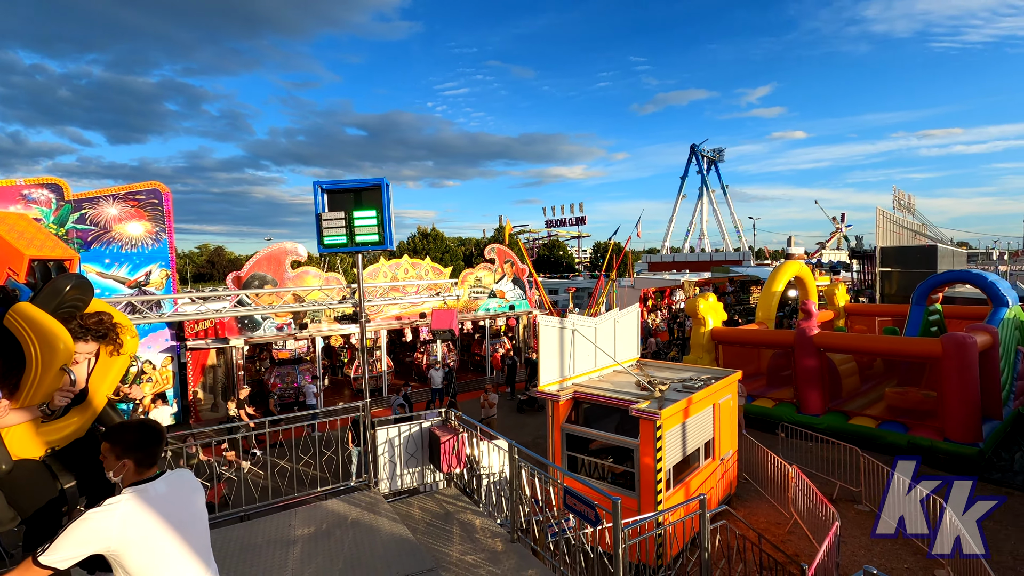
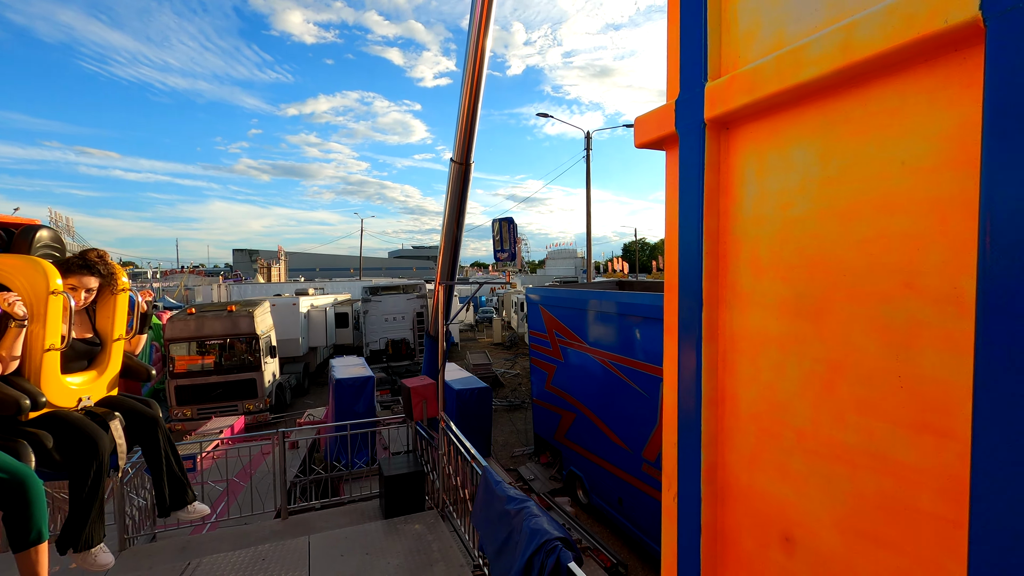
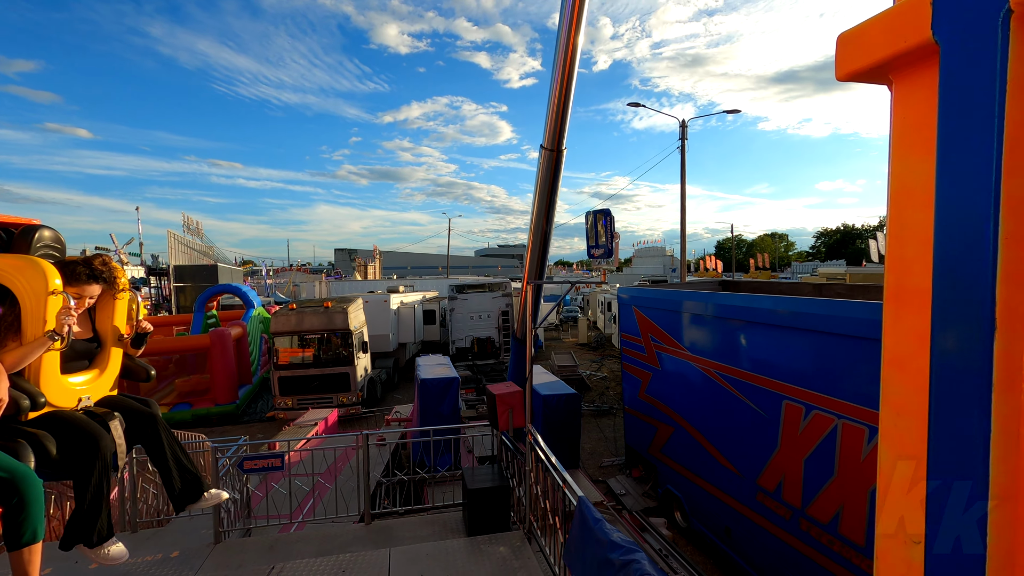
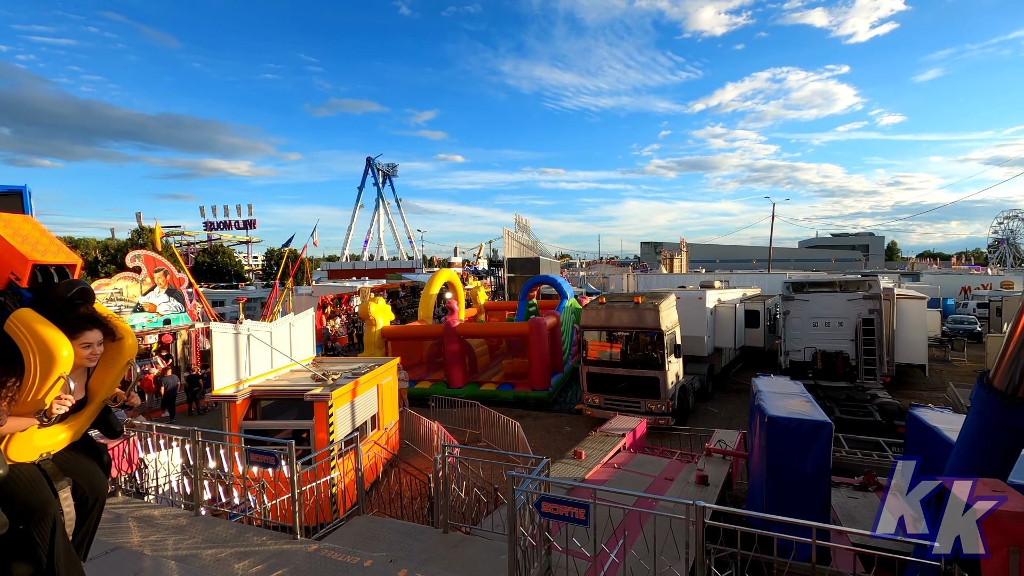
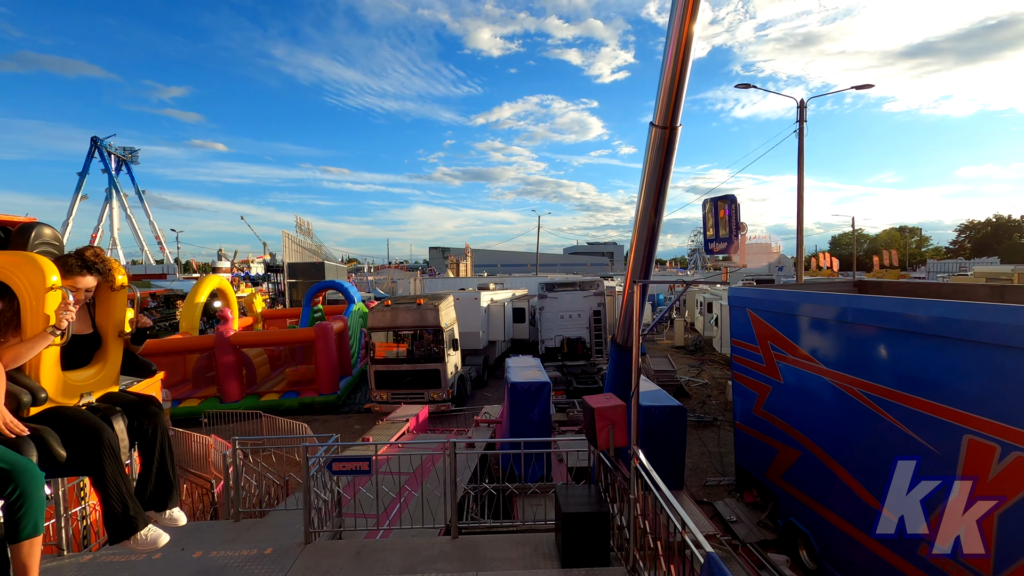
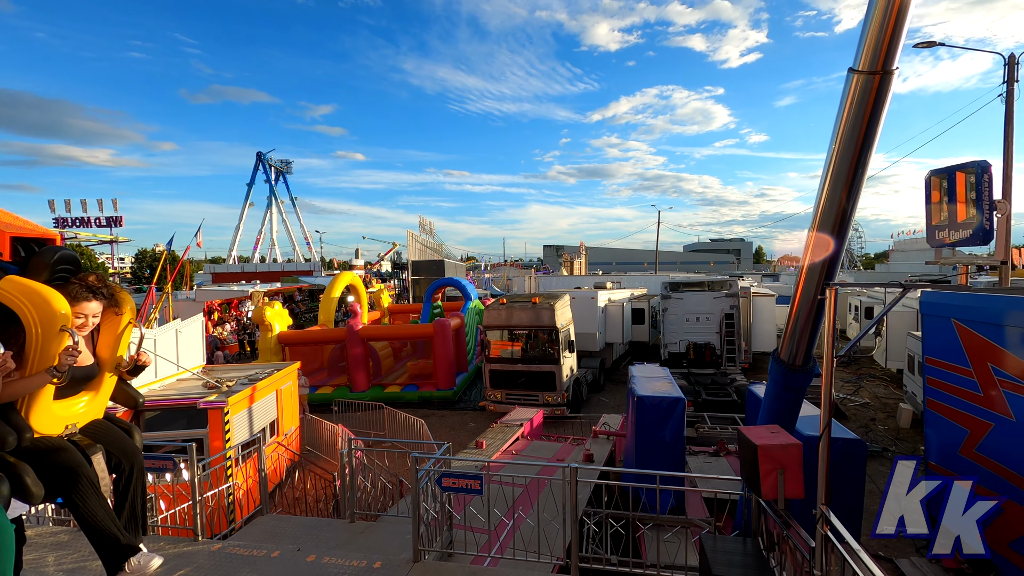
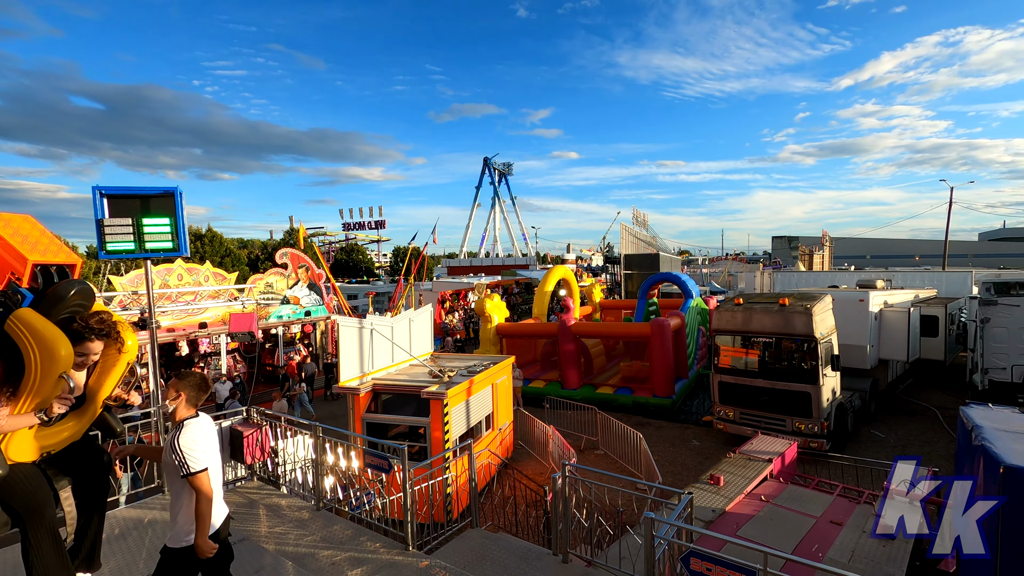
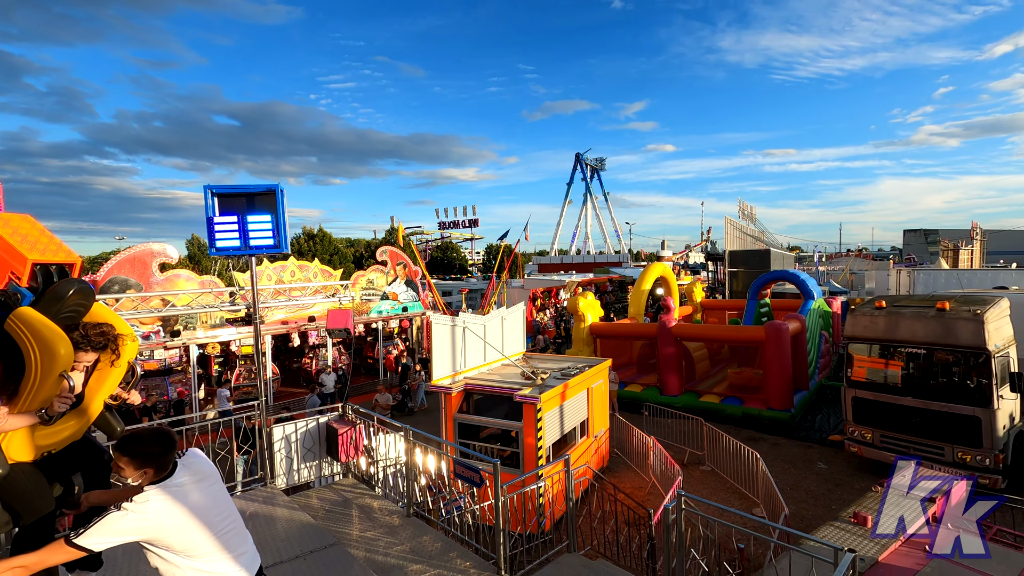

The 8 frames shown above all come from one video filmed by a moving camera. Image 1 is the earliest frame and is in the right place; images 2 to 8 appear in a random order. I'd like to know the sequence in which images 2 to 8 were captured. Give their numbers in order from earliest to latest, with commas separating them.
8, 7, 4, 6, 5, 3, 2
